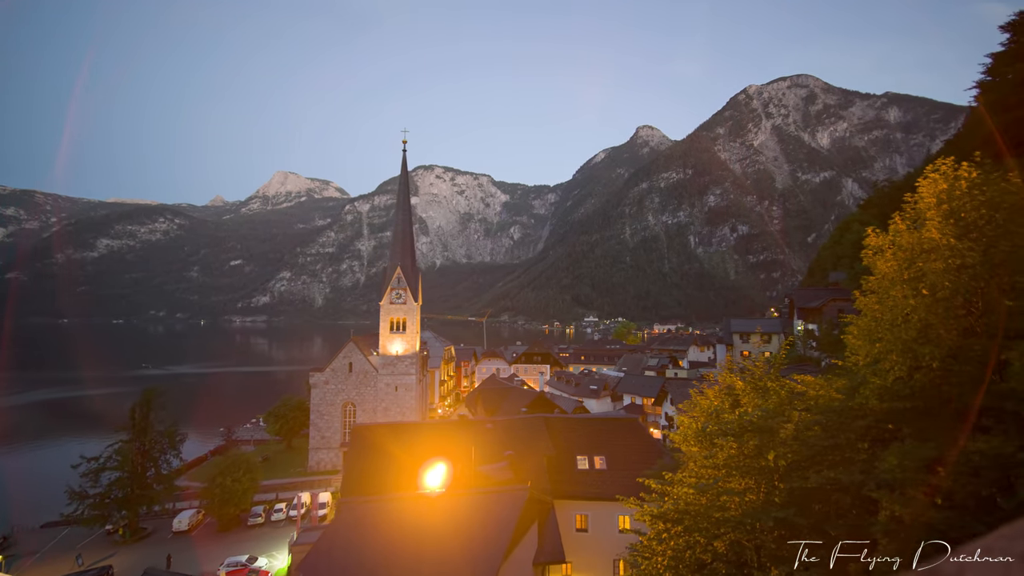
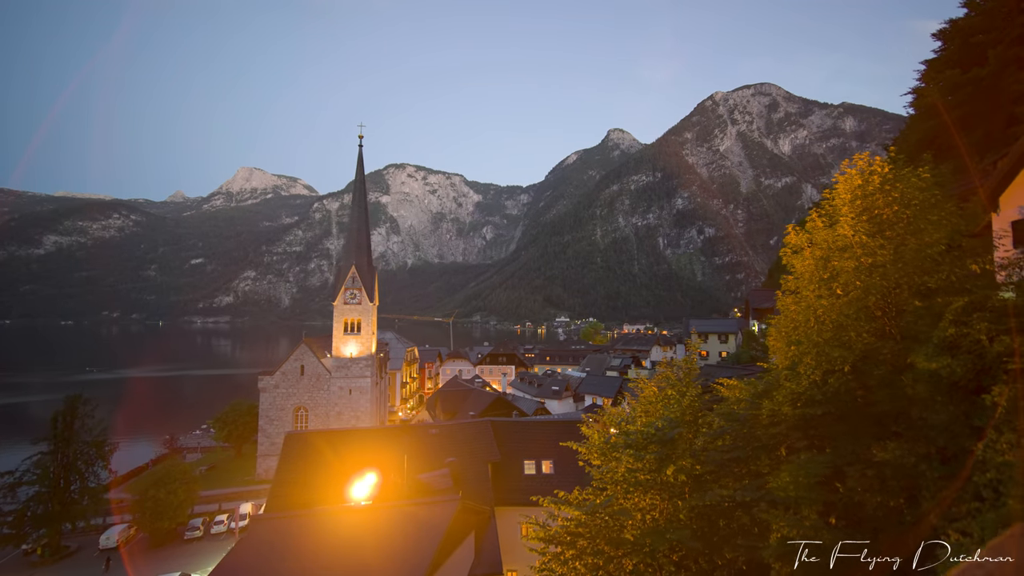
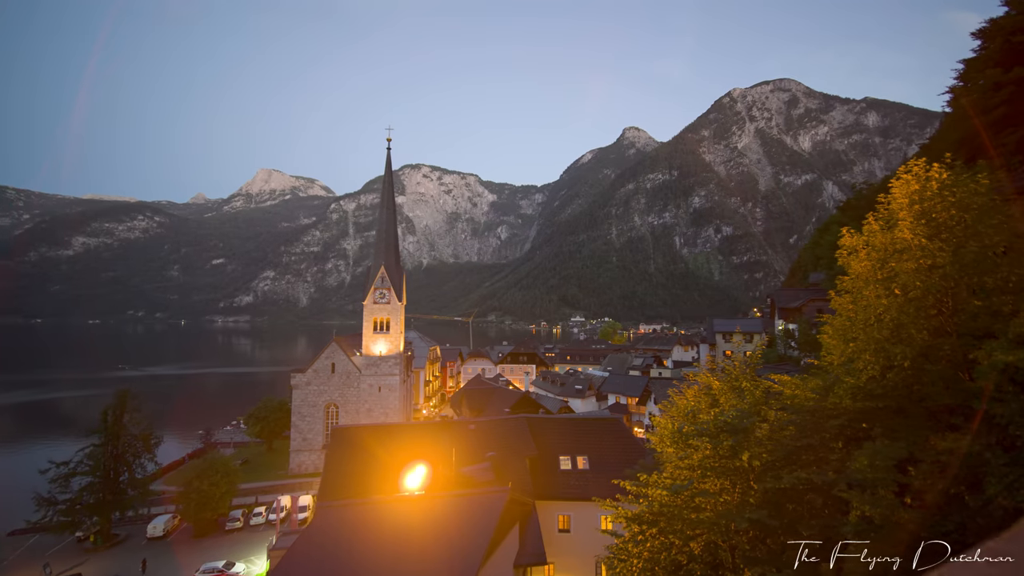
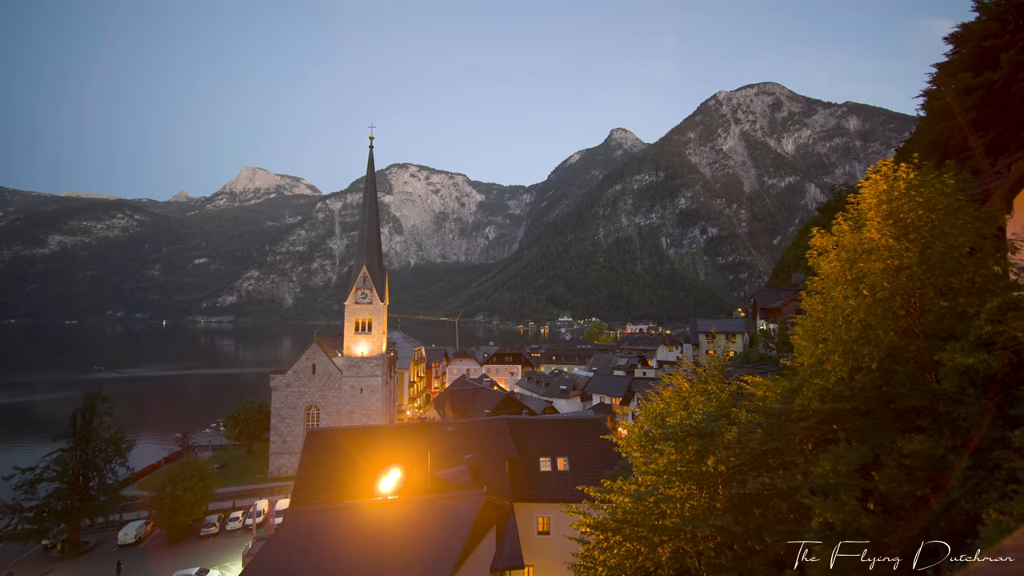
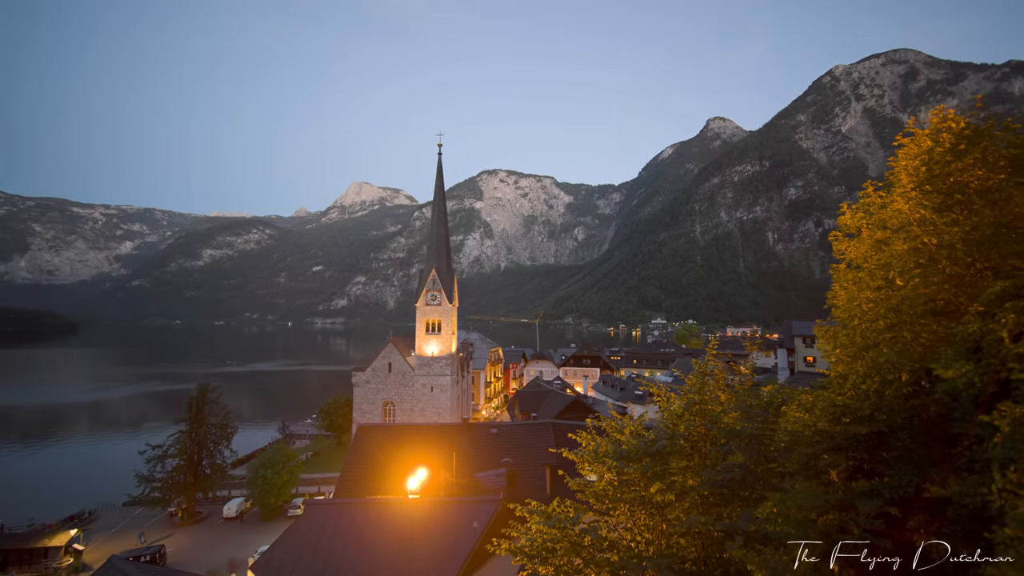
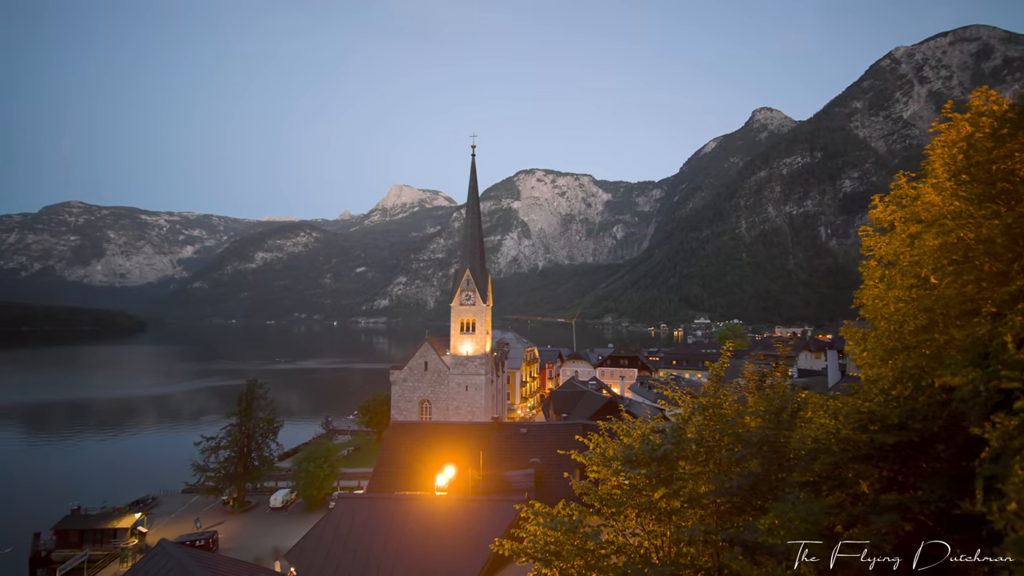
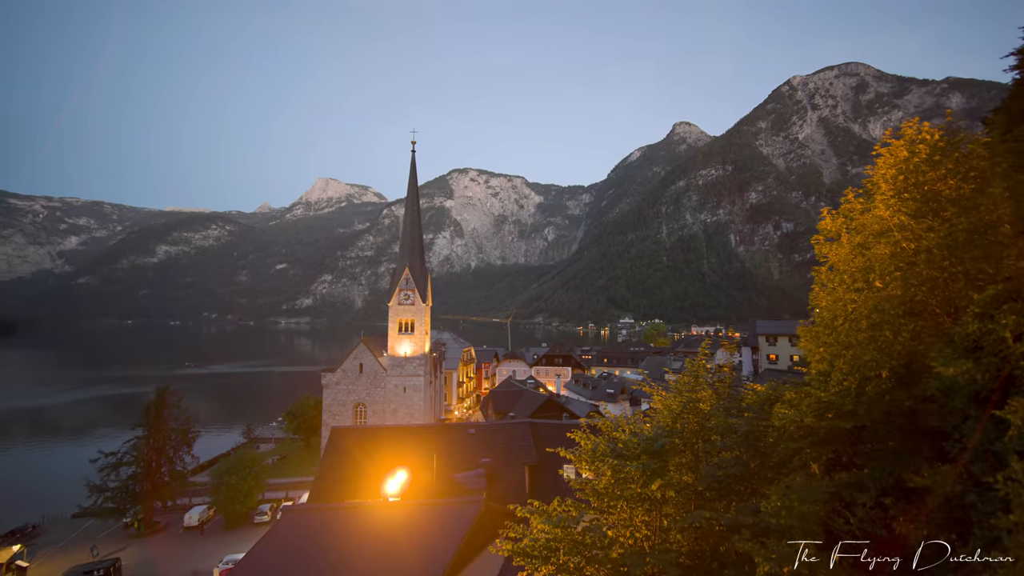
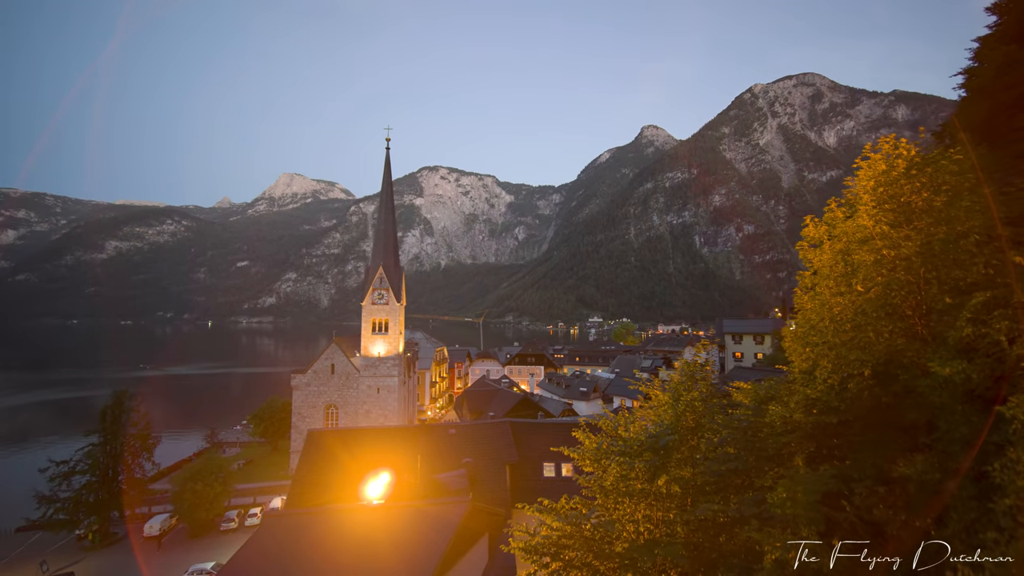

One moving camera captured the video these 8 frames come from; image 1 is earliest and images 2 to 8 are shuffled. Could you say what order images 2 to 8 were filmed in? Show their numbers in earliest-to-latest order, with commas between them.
3, 4, 2, 8, 7, 5, 6
